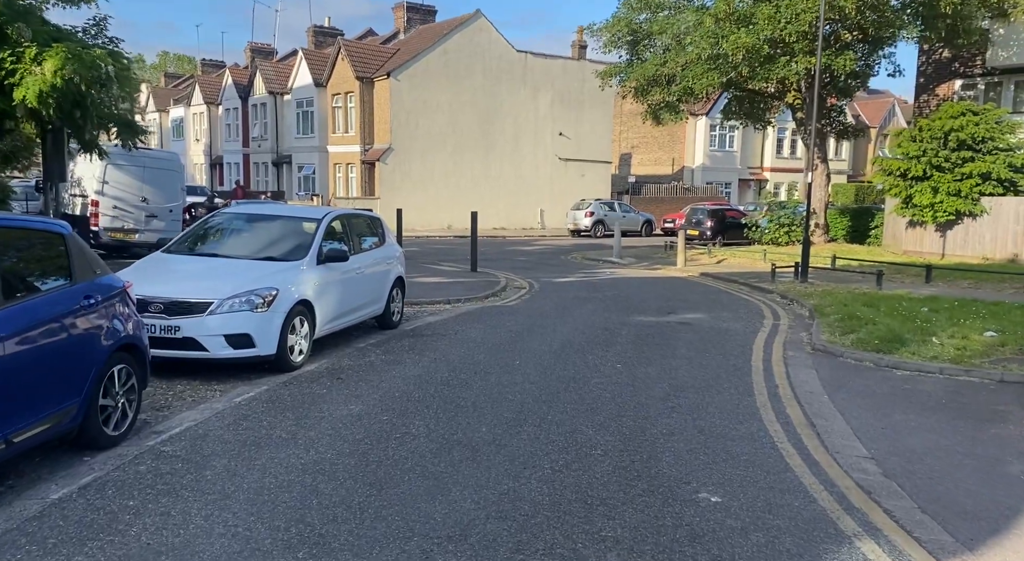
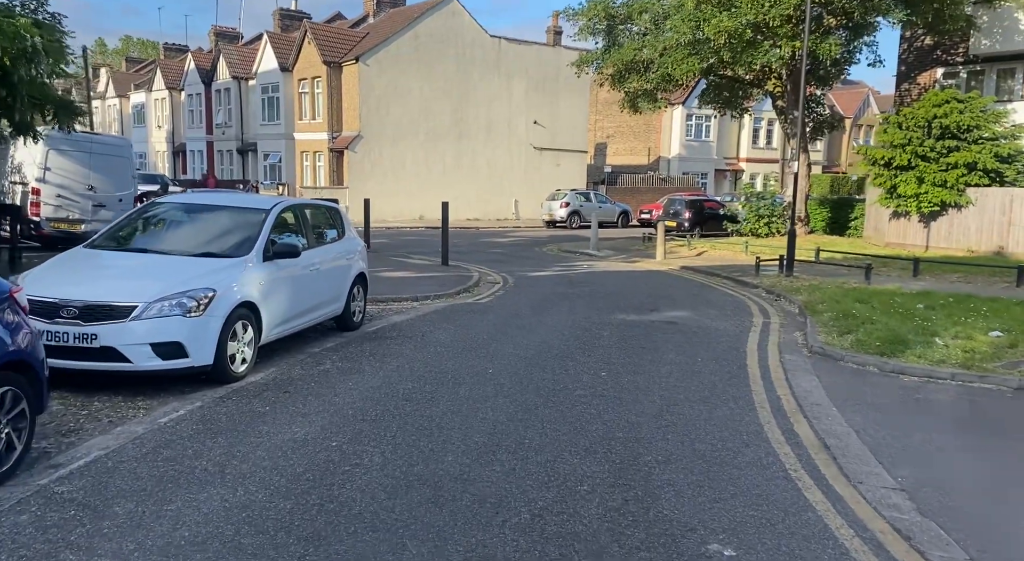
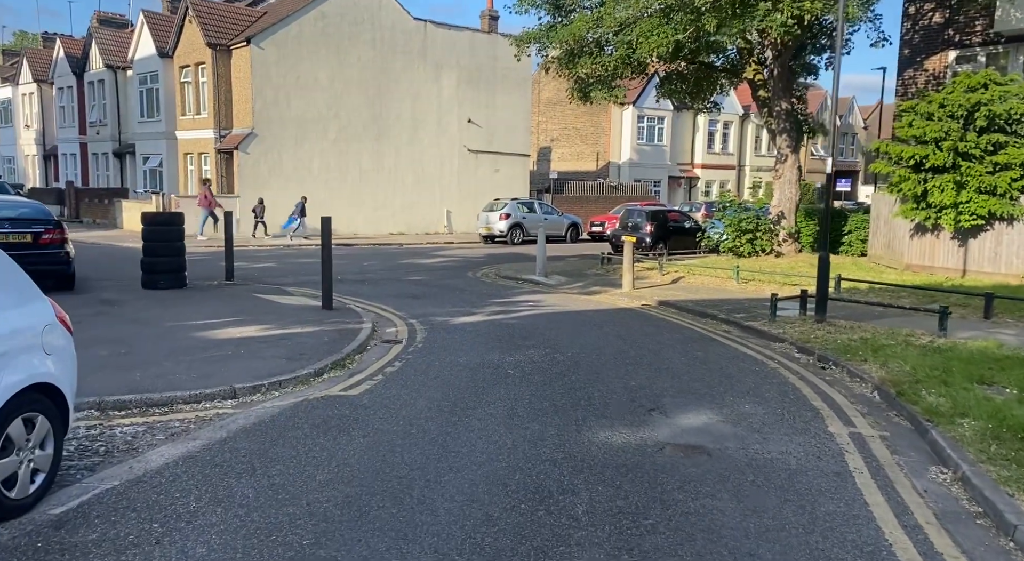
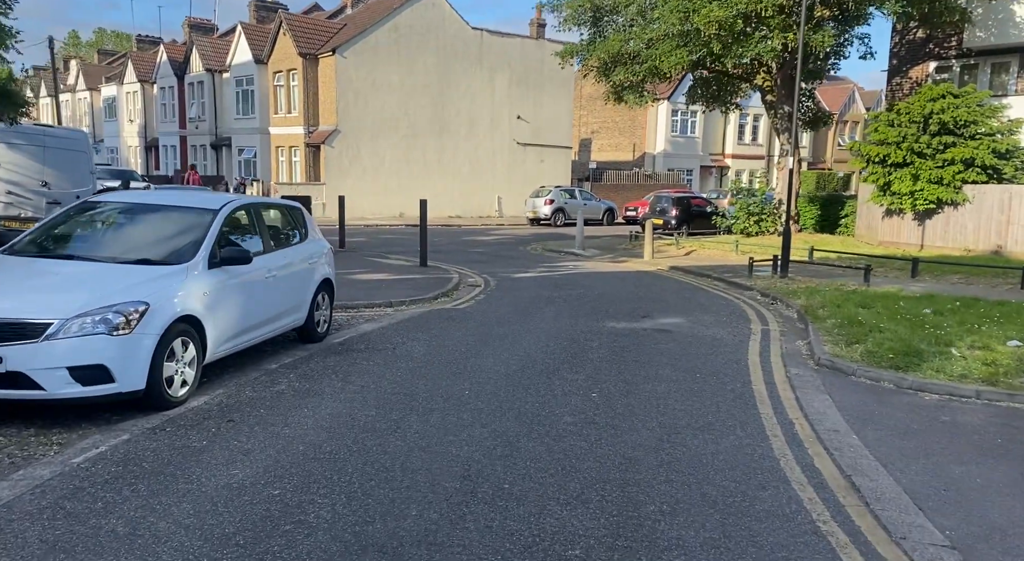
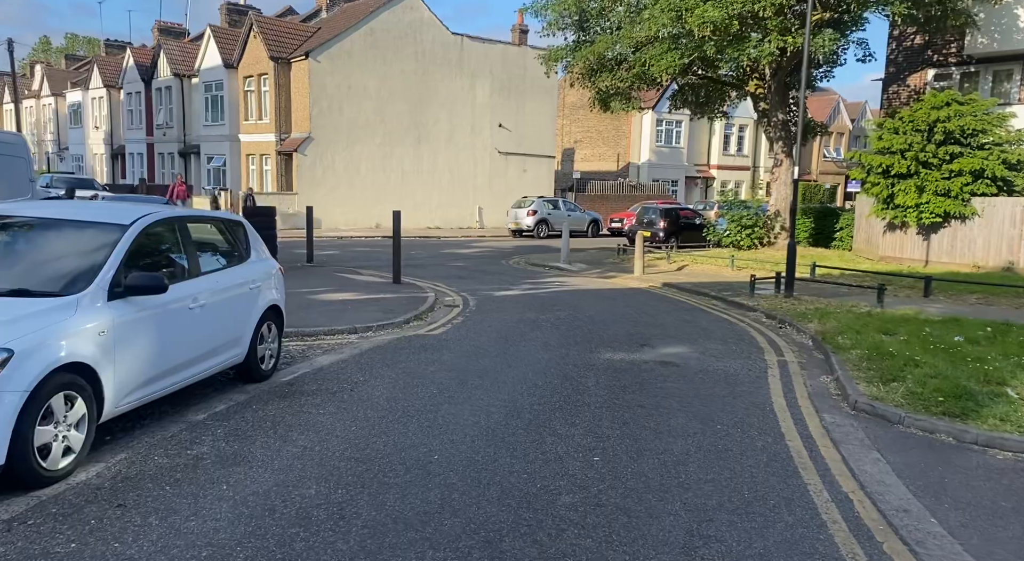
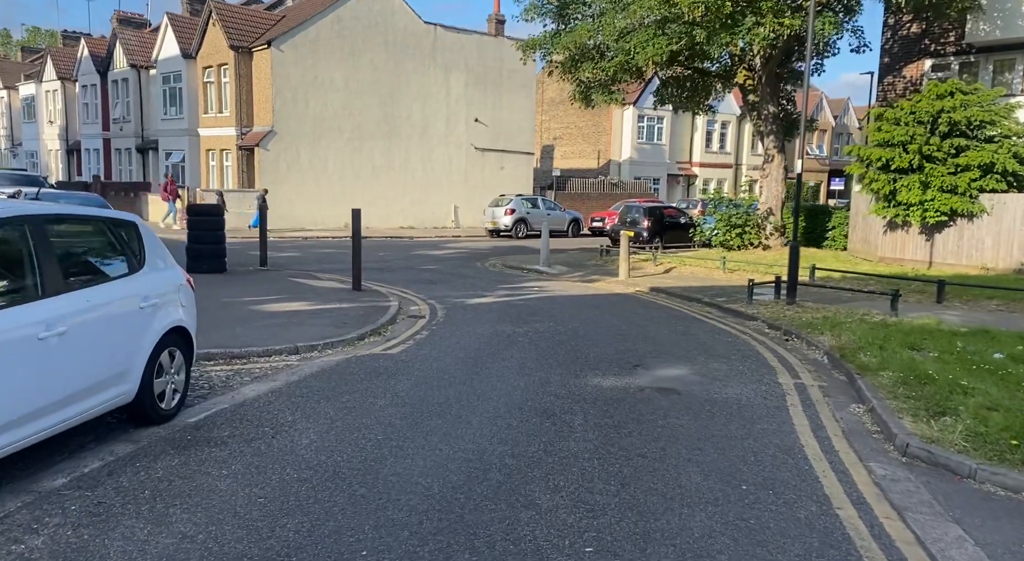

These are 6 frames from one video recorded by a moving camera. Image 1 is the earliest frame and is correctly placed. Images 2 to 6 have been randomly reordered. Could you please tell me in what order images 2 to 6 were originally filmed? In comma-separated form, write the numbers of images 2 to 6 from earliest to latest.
2, 4, 5, 6, 3
